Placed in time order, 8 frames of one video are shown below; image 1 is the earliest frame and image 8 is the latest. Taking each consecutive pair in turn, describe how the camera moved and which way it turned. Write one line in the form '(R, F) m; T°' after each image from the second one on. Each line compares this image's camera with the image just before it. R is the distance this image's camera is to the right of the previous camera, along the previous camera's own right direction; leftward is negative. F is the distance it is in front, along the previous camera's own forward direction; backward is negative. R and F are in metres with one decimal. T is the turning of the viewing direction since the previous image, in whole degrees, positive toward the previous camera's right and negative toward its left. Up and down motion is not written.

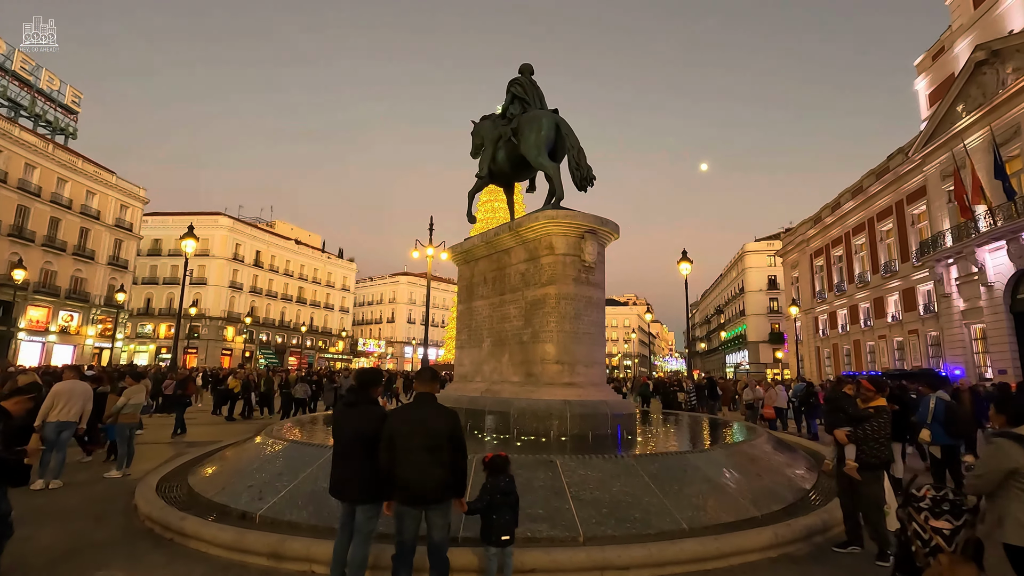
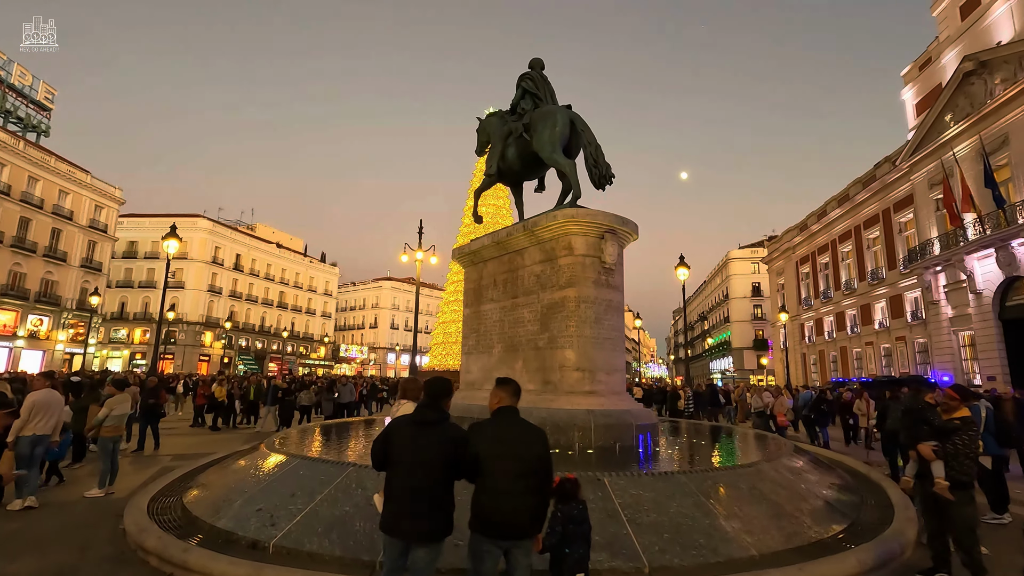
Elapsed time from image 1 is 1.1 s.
(-0.5, +0.5) m; +2°
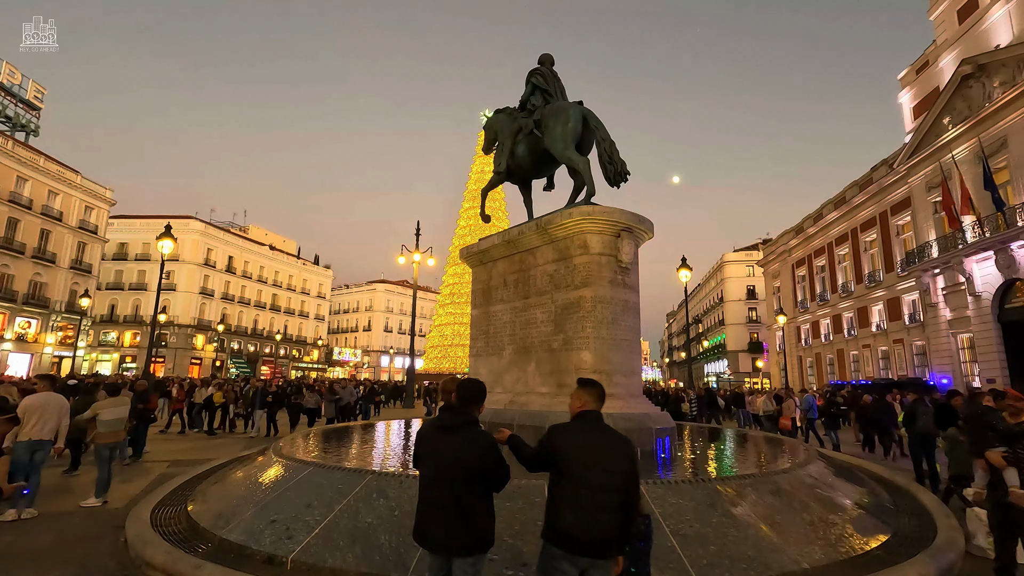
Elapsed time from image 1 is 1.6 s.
(-0.3, +0.2) m; +1°
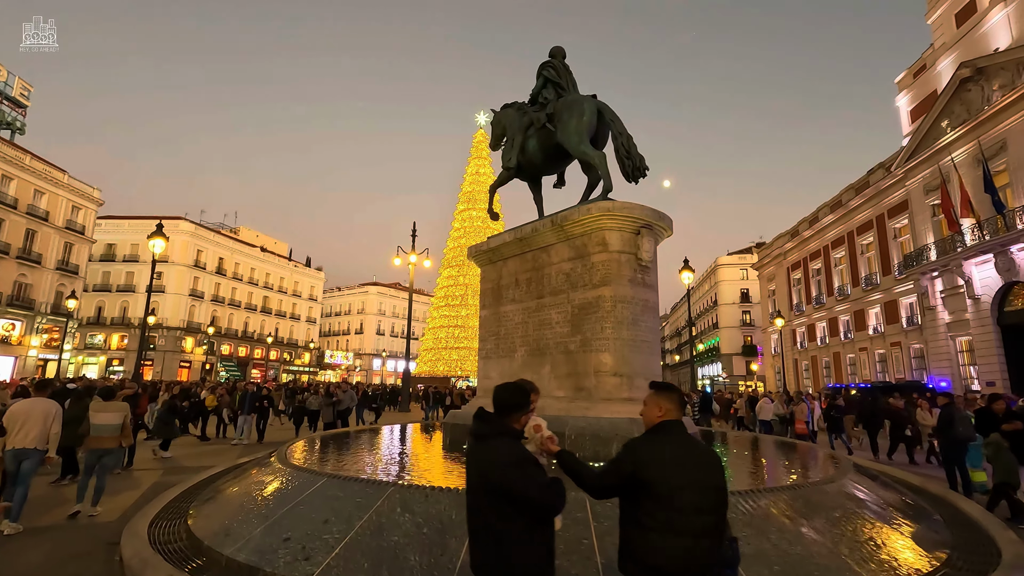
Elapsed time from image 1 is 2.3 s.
(-0.3, +0.3) m; +1°
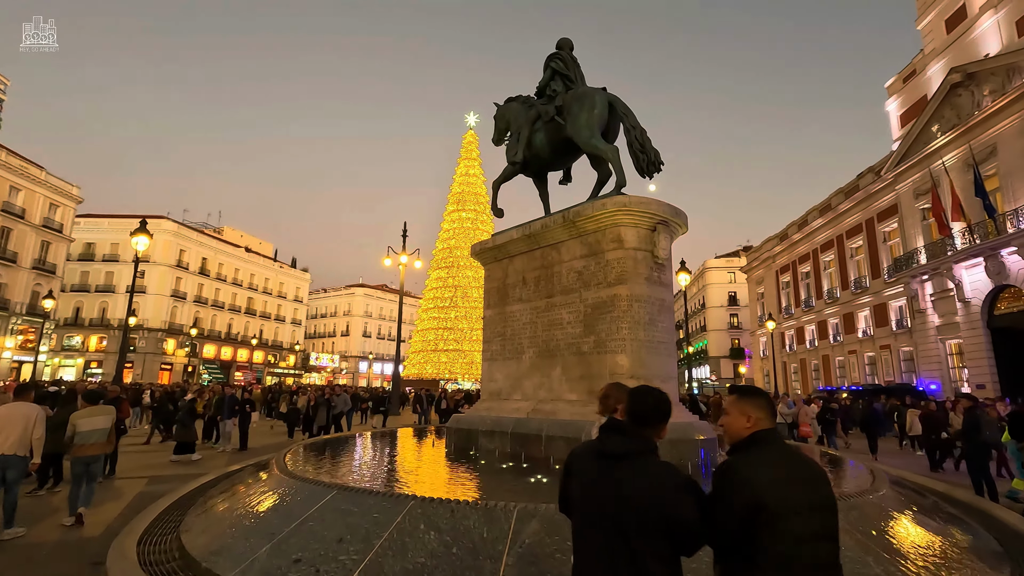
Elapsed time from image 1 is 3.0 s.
(-0.3, +0.3) m; +1°
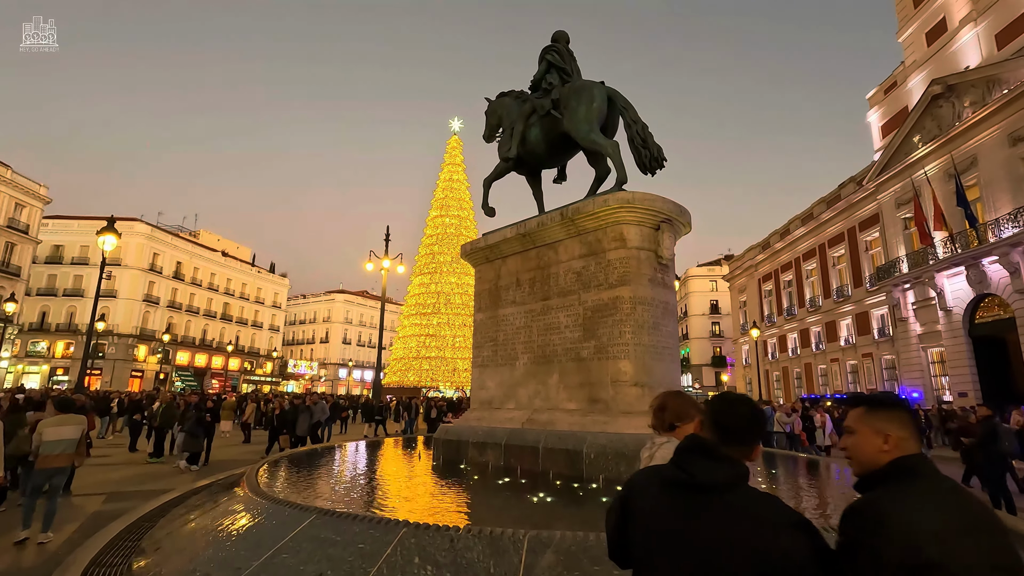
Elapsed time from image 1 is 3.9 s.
(-0.2, +0.5) m; +2°
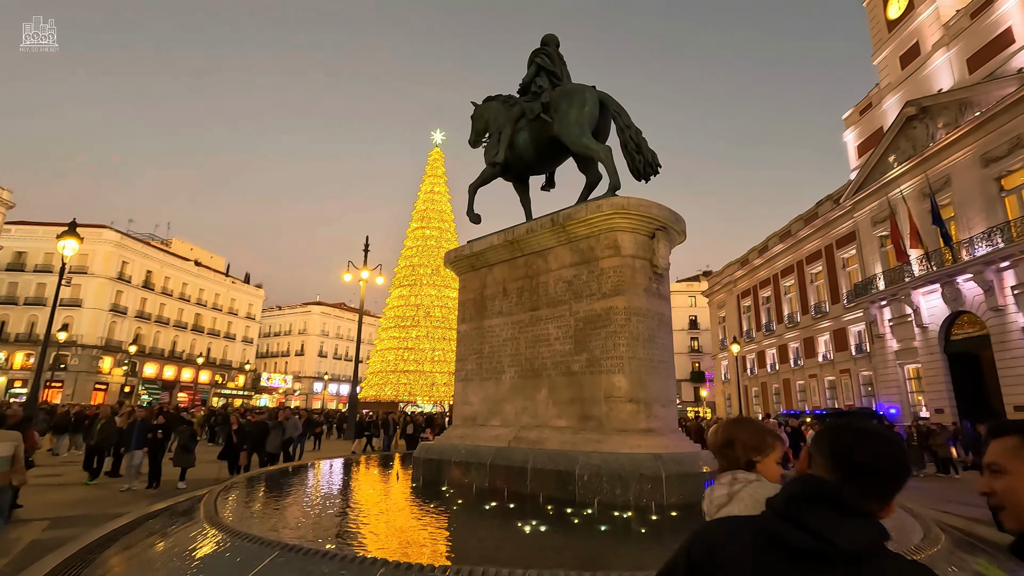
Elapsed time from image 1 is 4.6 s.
(-0.1, +0.4) m; +2°
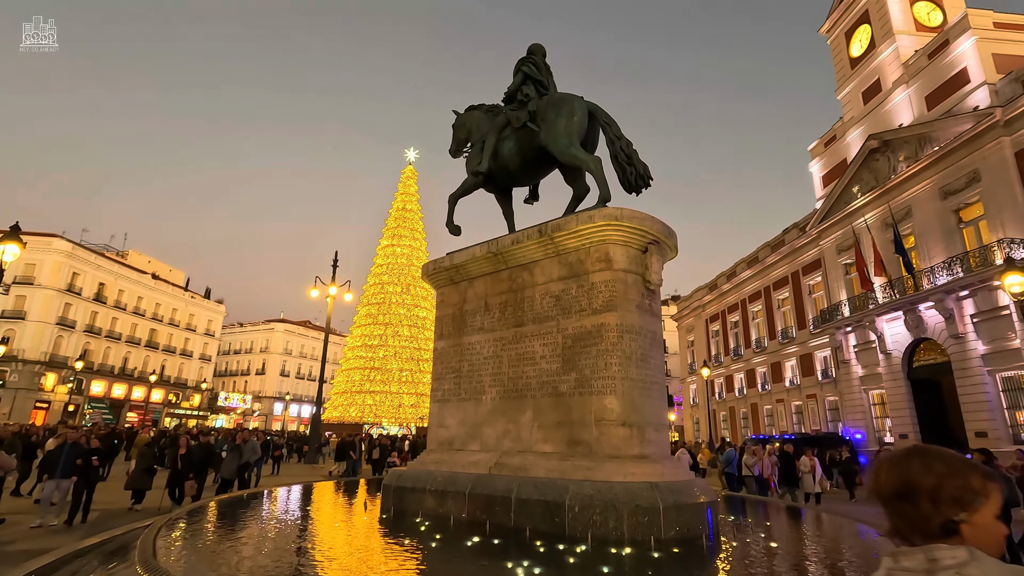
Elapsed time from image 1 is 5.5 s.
(-0.2, +0.4) m; +3°
